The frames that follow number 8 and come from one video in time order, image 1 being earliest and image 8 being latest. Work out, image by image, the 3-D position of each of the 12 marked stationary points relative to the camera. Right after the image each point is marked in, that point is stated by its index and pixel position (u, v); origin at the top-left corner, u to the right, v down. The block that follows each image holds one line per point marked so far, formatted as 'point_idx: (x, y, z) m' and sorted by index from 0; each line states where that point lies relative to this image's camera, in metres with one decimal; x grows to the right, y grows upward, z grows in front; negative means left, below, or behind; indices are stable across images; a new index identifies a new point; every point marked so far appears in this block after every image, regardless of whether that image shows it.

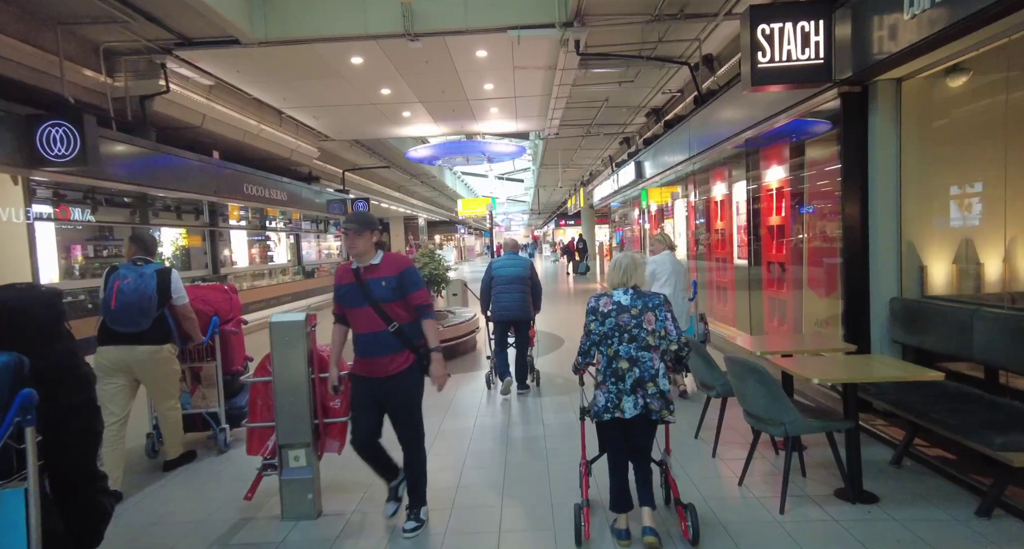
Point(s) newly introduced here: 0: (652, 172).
0: (+2.2, +1.6, +7.4) m
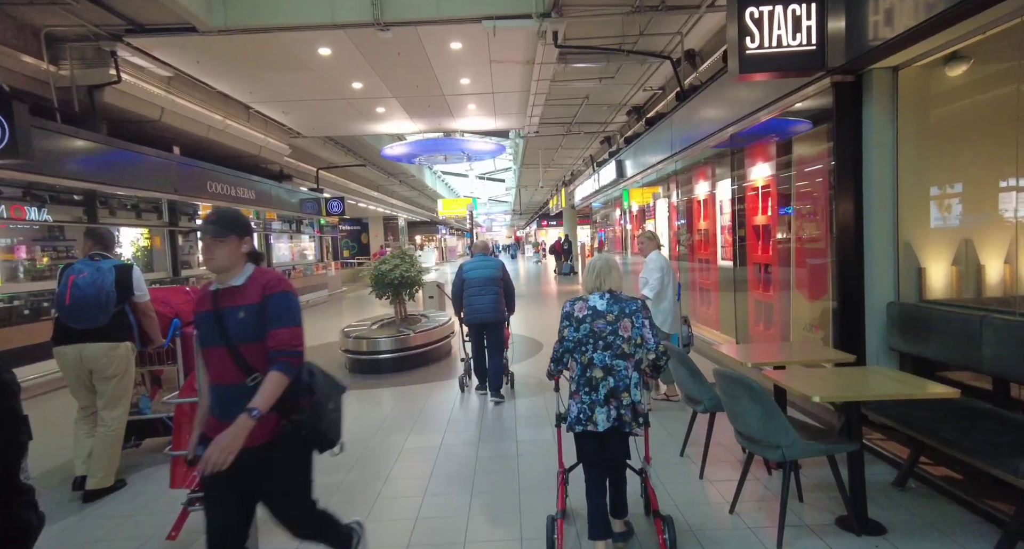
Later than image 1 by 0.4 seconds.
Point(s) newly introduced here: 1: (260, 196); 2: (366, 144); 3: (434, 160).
0: (+1.9, +1.6, +7.3) m
1: (-5.0, +1.6, +9.2) m
2: (-3.3, +3.0, +10.5) m
3: (-1.7, +2.5, +10.3) m
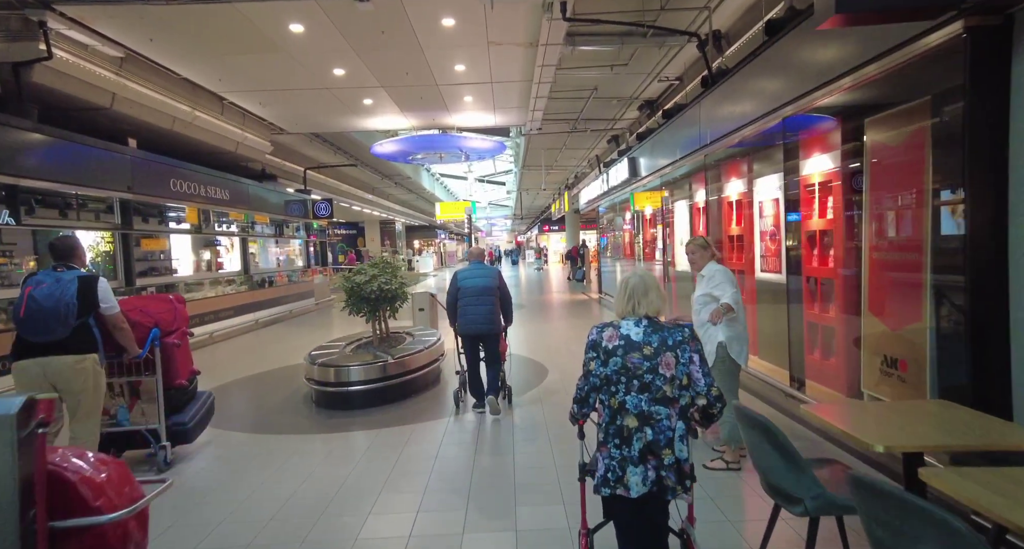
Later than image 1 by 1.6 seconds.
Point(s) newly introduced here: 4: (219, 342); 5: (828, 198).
0: (+1.9, +1.5, +6.5) m
1: (-5.0, +1.5, +8.5) m
2: (-3.3, +2.8, +9.8) m
3: (-1.7, +2.4, +9.6) m
4: (-5.1, -1.2, +8.0) m
5: (+2.3, +0.5, +3.3) m
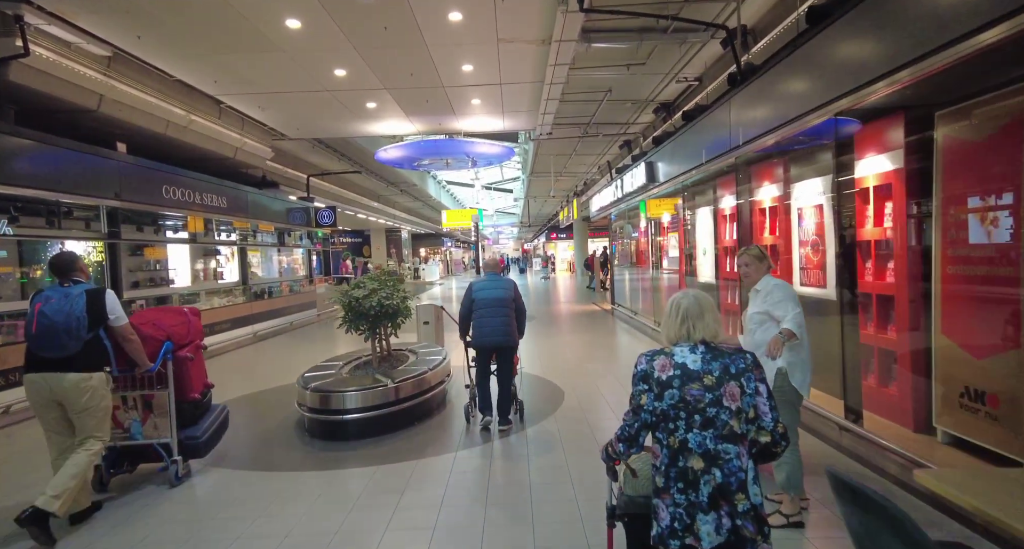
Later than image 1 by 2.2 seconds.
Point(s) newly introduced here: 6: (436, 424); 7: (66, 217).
0: (+2.0, +1.3, +6.2) m
1: (-4.8, +1.3, +8.2) m
2: (-3.1, +2.6, +9.5) m
3: (-1.5, +2.2, +9.2) m
4: (-4.9, -1.3, +7.7) m
5: (+2.4, +0.4, +2.9) m
6: (-0.6, -1.2, +3.9) m
7: (-5.5, +0.7, +5.7) m
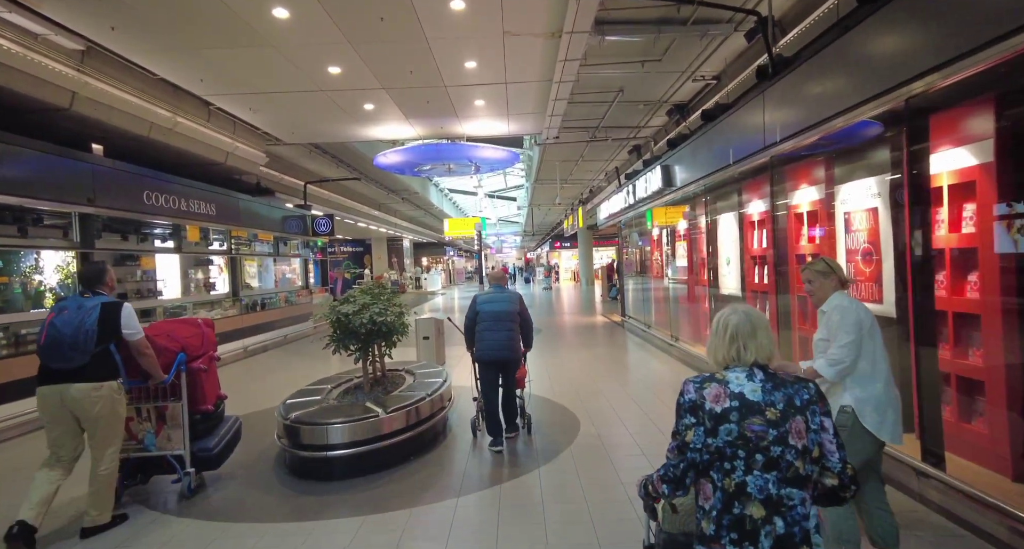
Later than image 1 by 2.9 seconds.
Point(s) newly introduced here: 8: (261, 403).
0: (+2.1, +1.2, +5.8) m
1: (-4.8, +1.1, +7.8) m
2: (-3.0, +2.4, +9.1) m
3: (-1.4, +2.0, +8.9) m
4: (-4.8, -1.5, +7.2) m
5: (+2.4, +0.4, +2.5) m
6: (-0.6, -1.3, +3.4) m
7: (-5.4, +0.6, +5.3) m
8: (-3.1, -1.6, +5.8) m
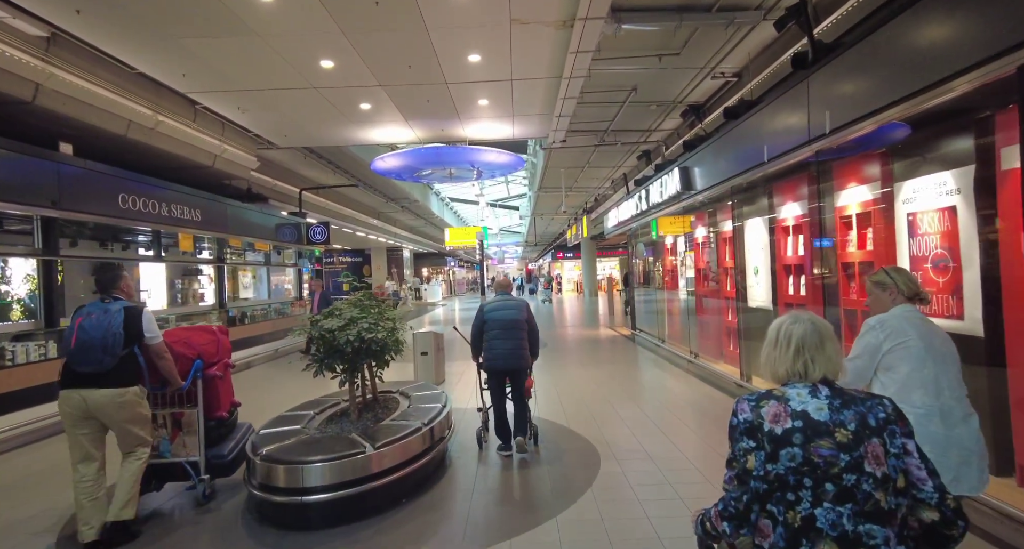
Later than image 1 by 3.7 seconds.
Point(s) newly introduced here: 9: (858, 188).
0: (+2.2, +1.1, +5.3) m
1: (-4.7, +0.9, +7.4) m
2: (-3.0, +2.2, +8.7) m
3: (-1.4, +1.8, +8.5) m
4: (-4.8, -1.7, +6.8) m
5: (+2.5, +0.3, +2.1) m
6: (-0.5, -1.4, +2.9) m
7: (-5.4, +0.5, +4.9) m
8: (-3.1, -1.7, +5.3) m
9: (+2.5, +0.6, +3.4) m
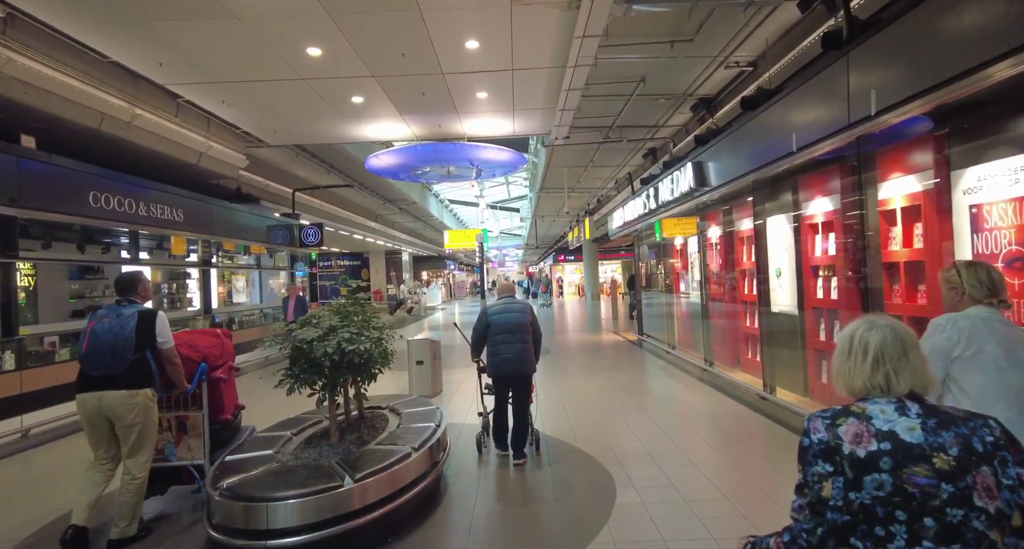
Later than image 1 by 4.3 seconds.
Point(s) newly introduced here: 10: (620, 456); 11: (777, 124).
0: (+2.2, +1.0, +5.0) m
1: (-4.7, +0.9, +7.1) m
2: (-2.9, +2.2, +8.4) m
3: (-1.4, +1.7, +8.1) m
4: (-4.7, -1.7, +6.4) m
5: (+2.5, +0.3, +1.7) m
6: (-0.5, -1.4, +2.6) m
7: (-5.3, +0.4, +4.5) m
8: (-3.1, -1.8, +4.9) m
9: (+2.5, +0.6, +3.0) m
10: (+0.9, -1.6, +4.0) m
11: (+2.2, +1.3, +3.9) m
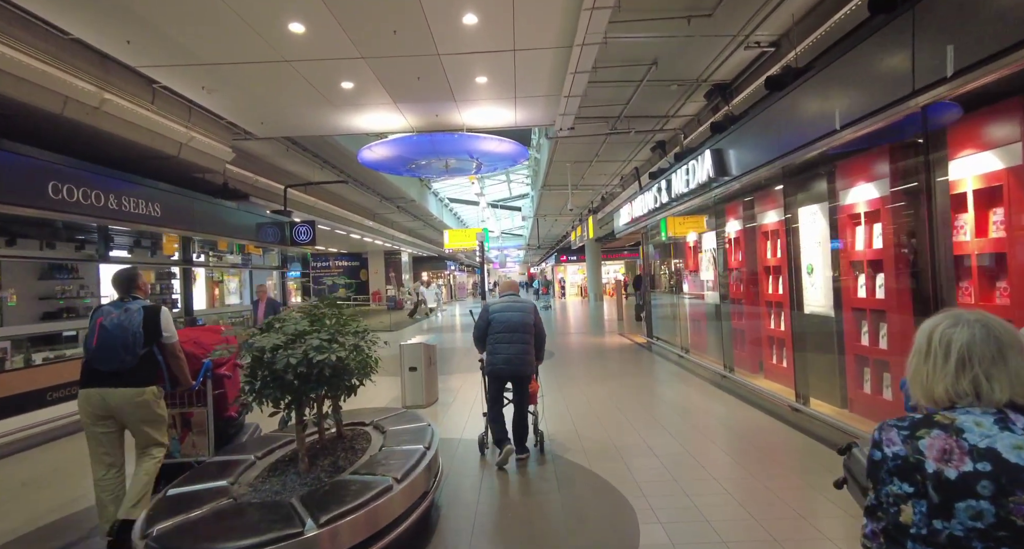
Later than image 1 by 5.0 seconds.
0: (+2.2, +1.1, +4.6) m
1: (-4.6, +0.9, +6.7) m
2: (-2.9, +2.2, +8.0) m
3: (-1.3, +1.7, +7.7) m
4: (-4.7, -1.7, +6.0) m
5: (+2.5, +0.4, +1.3) m
6: (-0.5, -1.4, +2.1) m
7: (-5.3, +0.4, +4.1) m
8: (-3.0, -1.7, +4.5) m
9: (+2.5, +0.6, +2.6) m
10: (+1.0, -1.5, +3.6) m
11: (+2.3, +1.3, +3.5) m
